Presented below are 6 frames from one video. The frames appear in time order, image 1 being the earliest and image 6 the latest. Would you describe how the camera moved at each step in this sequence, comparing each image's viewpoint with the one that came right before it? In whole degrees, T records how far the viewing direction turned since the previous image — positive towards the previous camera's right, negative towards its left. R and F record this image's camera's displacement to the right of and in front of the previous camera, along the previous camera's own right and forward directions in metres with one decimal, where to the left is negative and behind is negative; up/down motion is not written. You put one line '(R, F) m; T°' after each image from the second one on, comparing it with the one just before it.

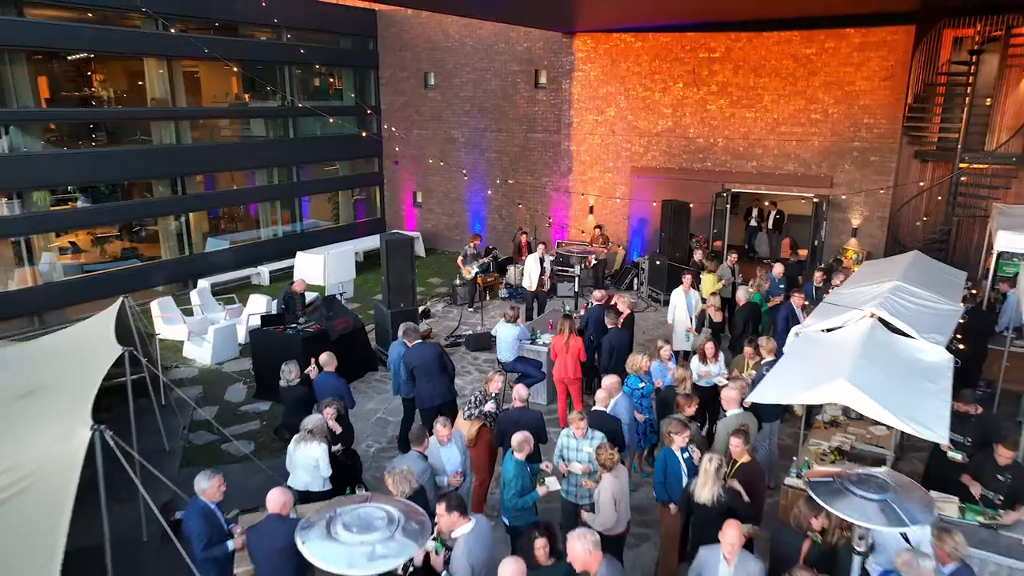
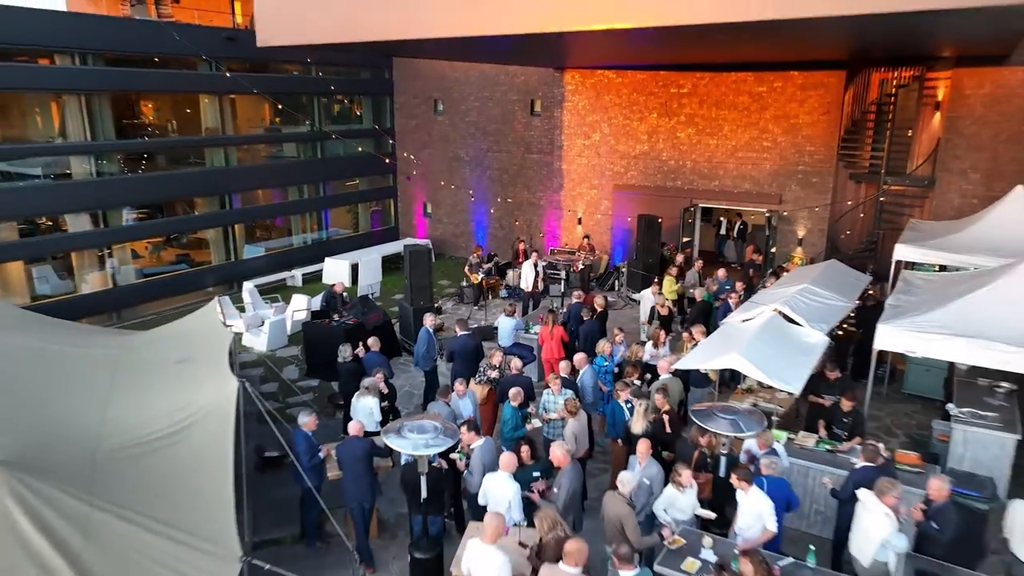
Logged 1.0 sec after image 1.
(0.0, -2.3) m; 0°
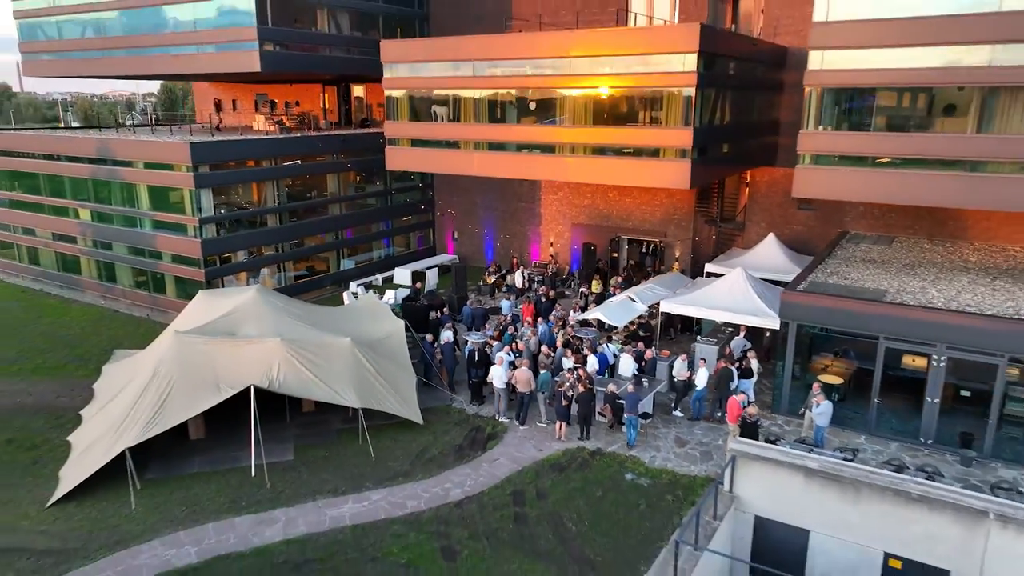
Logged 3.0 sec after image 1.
(+0.2, -10.6) m; 0°
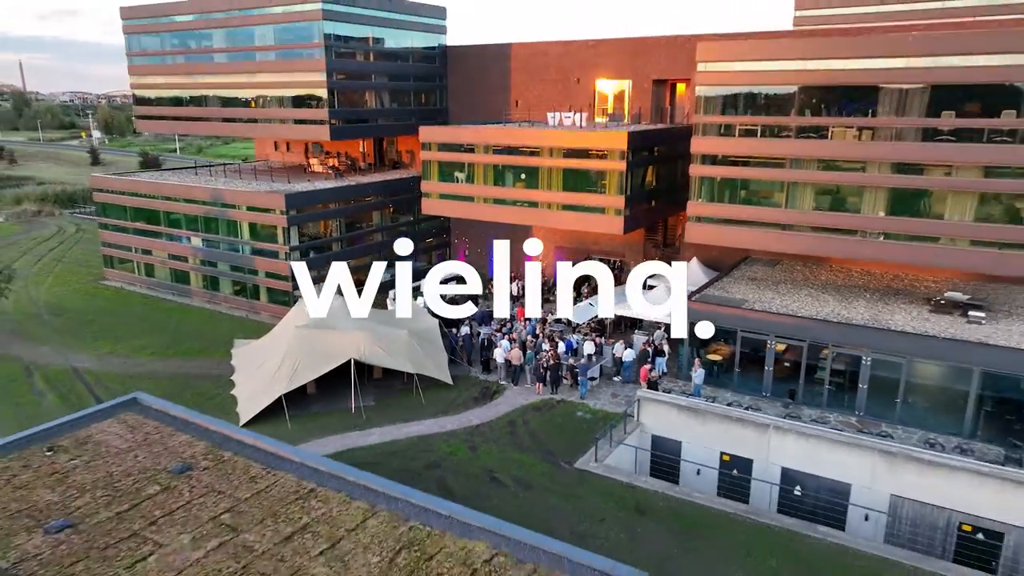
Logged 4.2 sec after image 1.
(+0.1, -8.8) m; 0°
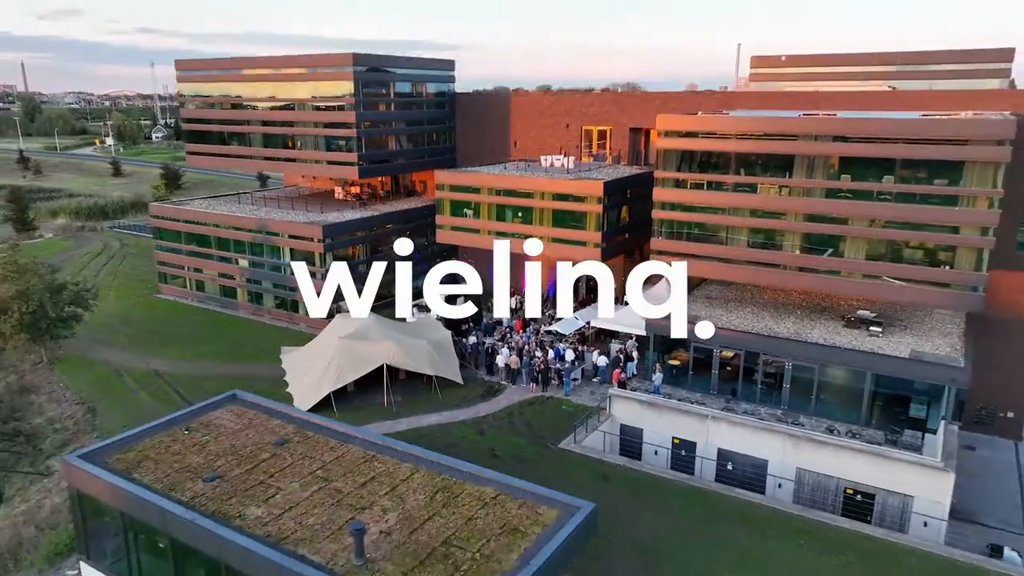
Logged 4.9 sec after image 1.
(+0.1, -5.9) m; 0°
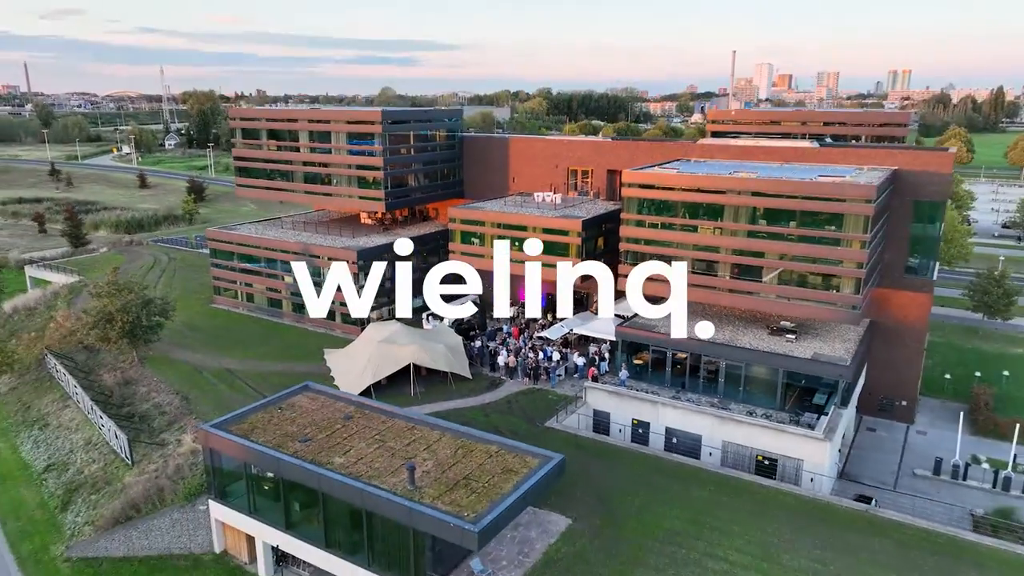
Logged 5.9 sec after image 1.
(+0.2, -8.1) m; 0°
